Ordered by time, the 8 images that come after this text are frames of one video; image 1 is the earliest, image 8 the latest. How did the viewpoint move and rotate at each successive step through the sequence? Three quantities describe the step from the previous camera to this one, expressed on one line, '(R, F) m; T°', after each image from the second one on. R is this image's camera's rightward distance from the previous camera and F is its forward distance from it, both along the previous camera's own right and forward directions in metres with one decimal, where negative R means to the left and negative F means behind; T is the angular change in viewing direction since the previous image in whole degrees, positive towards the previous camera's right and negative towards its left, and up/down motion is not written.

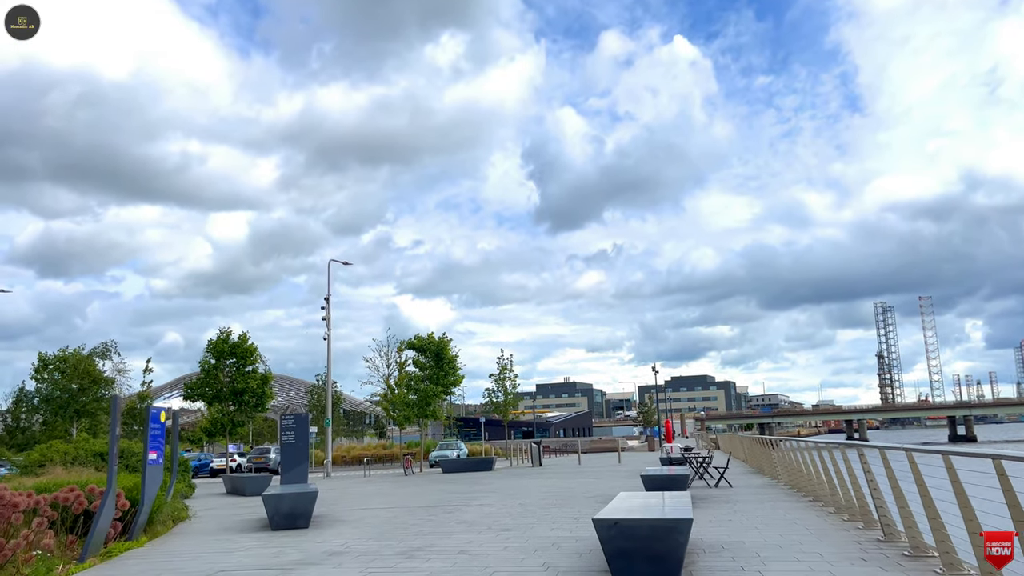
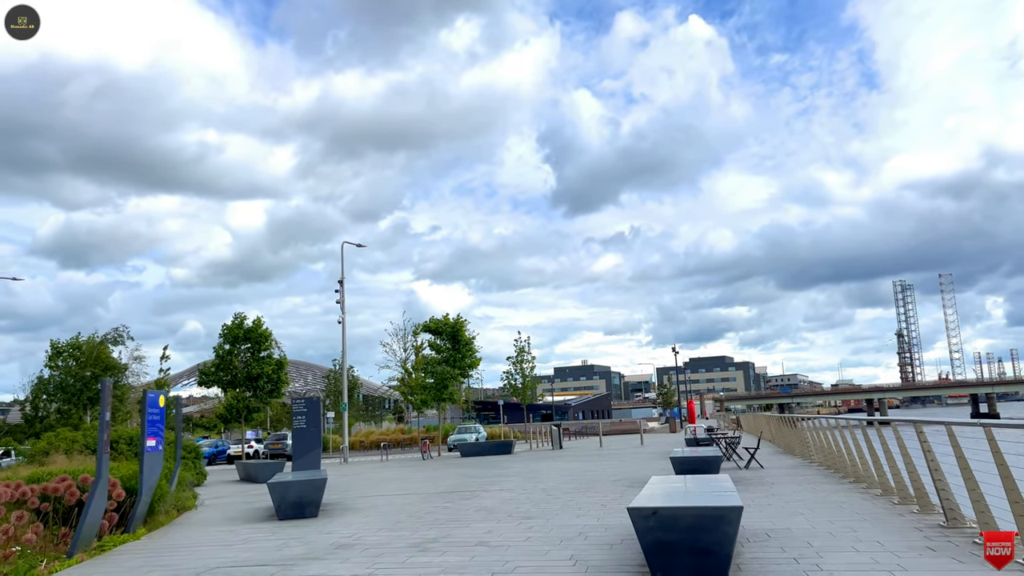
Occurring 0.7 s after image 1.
(0.0, +0.9) m; -1°
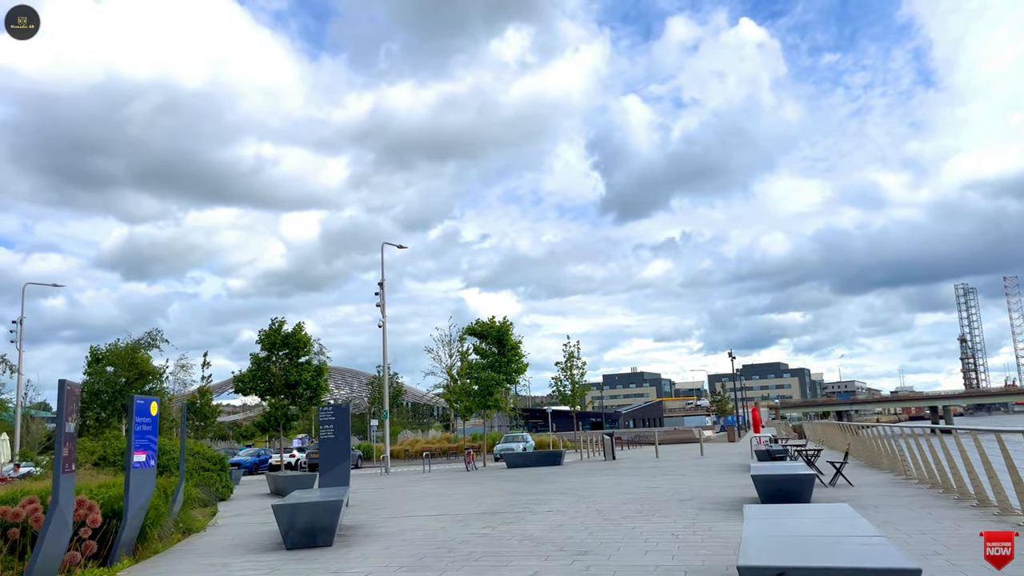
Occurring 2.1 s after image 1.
(0.0, +2.0) m; -3°
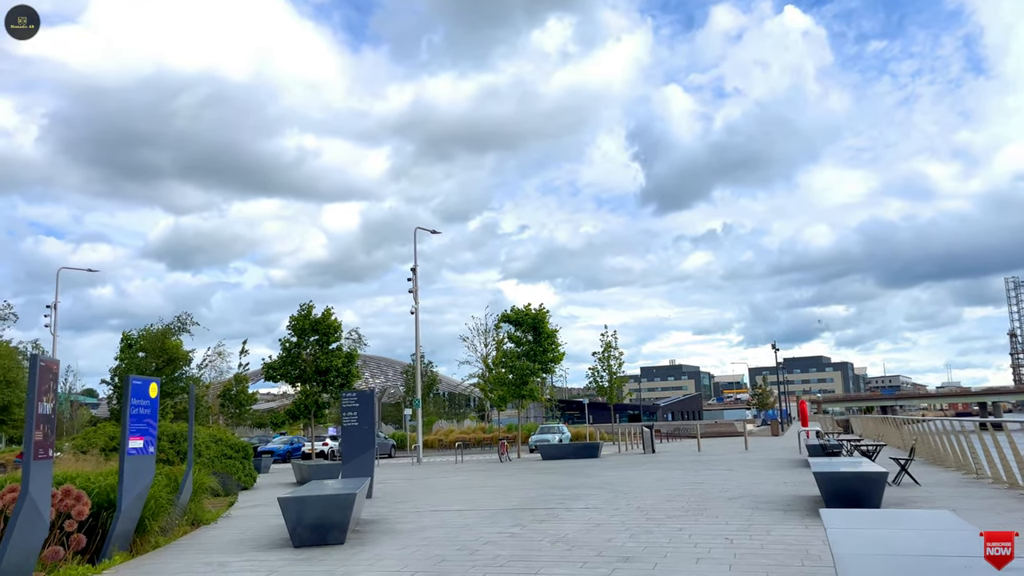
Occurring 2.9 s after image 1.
(+0.1, +1.1) m; -3°
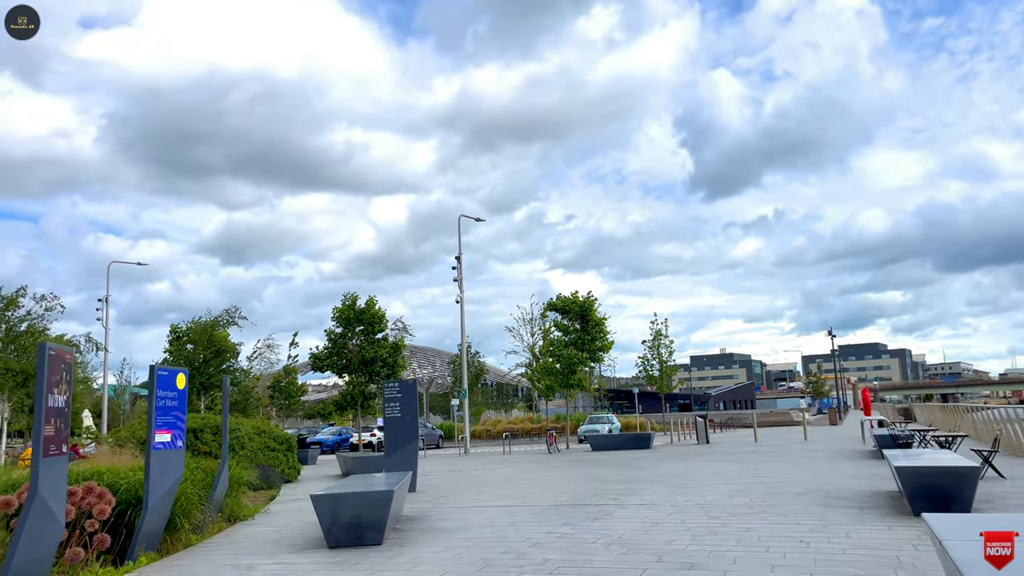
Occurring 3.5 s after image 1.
(0.0, +0.7) m; -3°
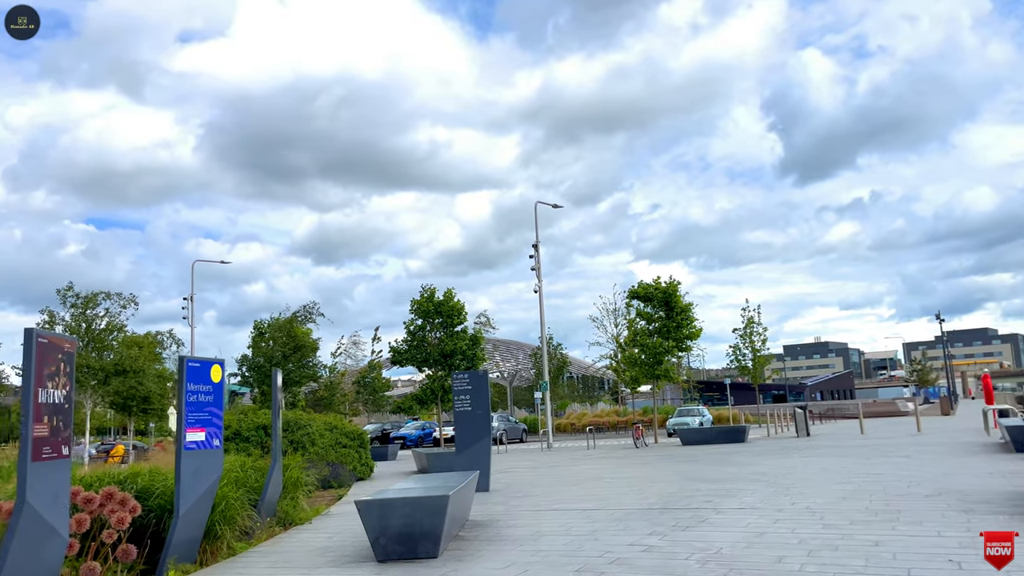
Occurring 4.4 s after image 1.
(+0.1, +1.3) m; -6°
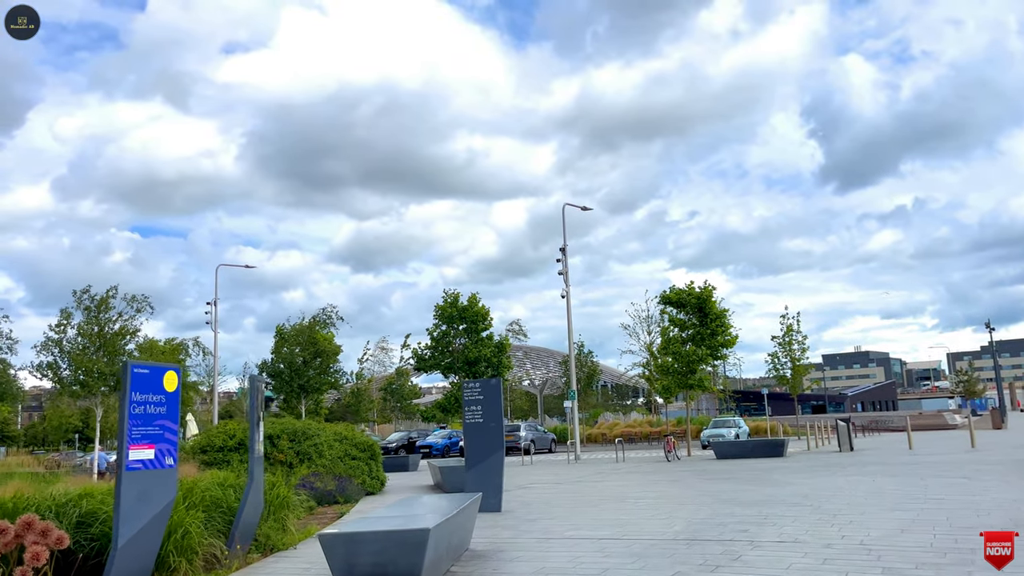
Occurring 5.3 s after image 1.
(+0.3, +1.2) m; -2°
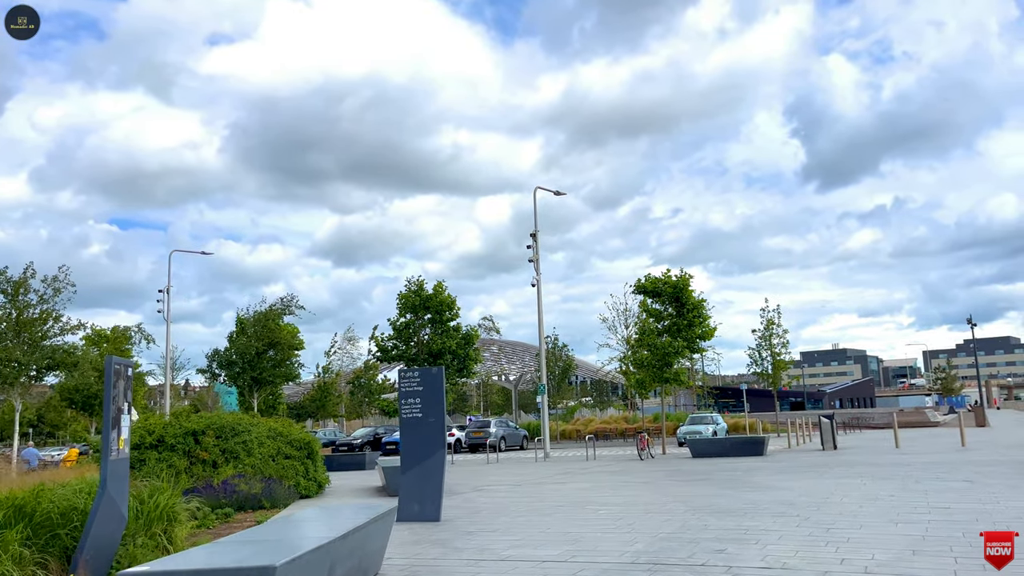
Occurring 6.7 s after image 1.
(+0.5, +1.8) m; +1°
